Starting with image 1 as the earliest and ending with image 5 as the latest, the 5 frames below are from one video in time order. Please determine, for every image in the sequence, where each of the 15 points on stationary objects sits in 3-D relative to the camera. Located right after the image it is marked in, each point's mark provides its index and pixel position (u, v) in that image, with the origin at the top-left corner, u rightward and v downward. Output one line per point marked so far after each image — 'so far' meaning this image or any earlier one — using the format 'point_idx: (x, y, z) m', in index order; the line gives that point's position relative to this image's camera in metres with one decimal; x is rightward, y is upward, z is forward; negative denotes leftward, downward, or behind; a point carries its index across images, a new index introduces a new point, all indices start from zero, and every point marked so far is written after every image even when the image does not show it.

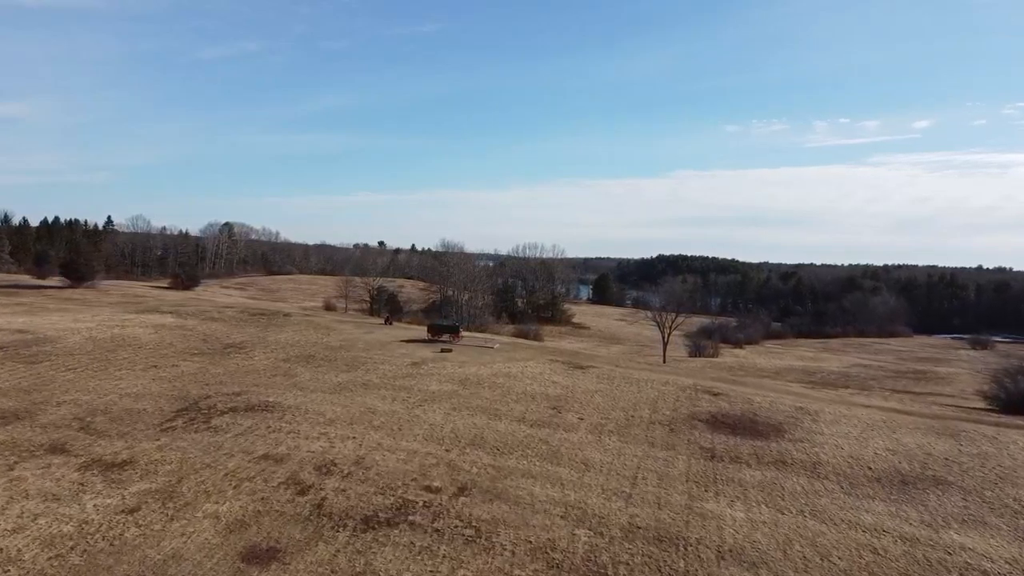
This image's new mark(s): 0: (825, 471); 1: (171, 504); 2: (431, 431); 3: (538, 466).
0: (+4.4, -2.6, +17.7) m
1: (-3.9, -2.5, +14.4) m
2: (-1.2, -2.2, +18.6) m
3: (+0.3, -2.4, +16.8) m
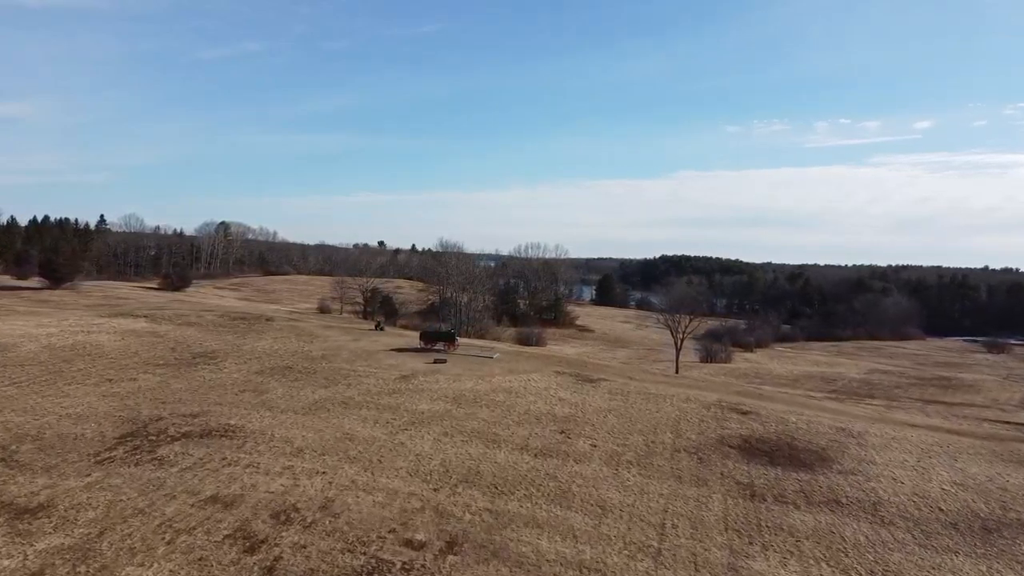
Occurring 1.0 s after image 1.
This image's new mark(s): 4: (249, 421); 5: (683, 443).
0: (+4.5, -2.7, +14.7) m
1: (-3.9, -2.6, +11.4) m
2: (-1.2, -2.2, +15.7) m
3: (+0.4, -2.5, +13.8) m
4: (-3.9, -2.0, +18.3) m
5: (+2.5, -2.3, +18.4) m
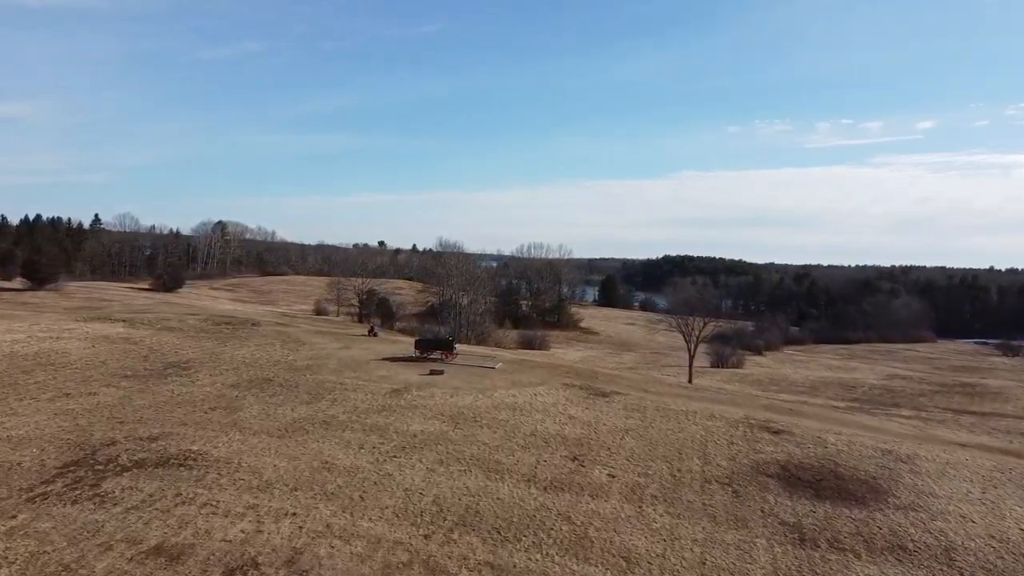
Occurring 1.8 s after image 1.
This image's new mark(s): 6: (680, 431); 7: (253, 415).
0: (+4.5, -2.8, +12.3) m
1: (-3.9, -2.6, +9.0) m
2: (-1.1, -2.3, +13.3) m
3: (+0.4, -2.5, +11.5) m
4: (-3.8, -2.0, +15.9) m
5: (+2.6, -2.4, +16.0) m
6: (+2.6, -2.2, +19.2) m
7: (-3.8, -1.9, +18.4) m
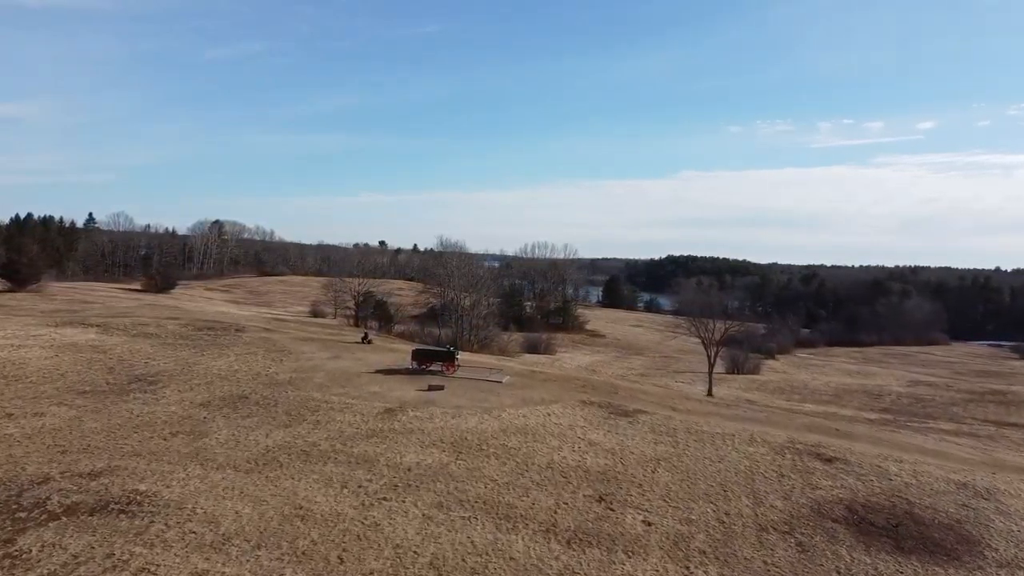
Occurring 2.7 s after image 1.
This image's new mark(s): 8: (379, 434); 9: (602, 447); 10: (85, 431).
0: (+4.7, -2.8, +9.6) m
1: (-3.7, -2.7, +6.3) m
2: (-1.0, -2.4, +10.6) m
3: (+0.6, -2.6, +8.7) m
4: (-3.7, -2.1, +13.2) m
5: (+2.7, -2.4, +13.3) m
6: (+2.7, -2.3, +16.5) m
7: (-3.7, -1.9, +15.7) m
8: (-1.8, -1.9, +16.4) m
9: (+1.2, -2.1, +16.4) m
10: (-5.6, -1.9, +16.5) m
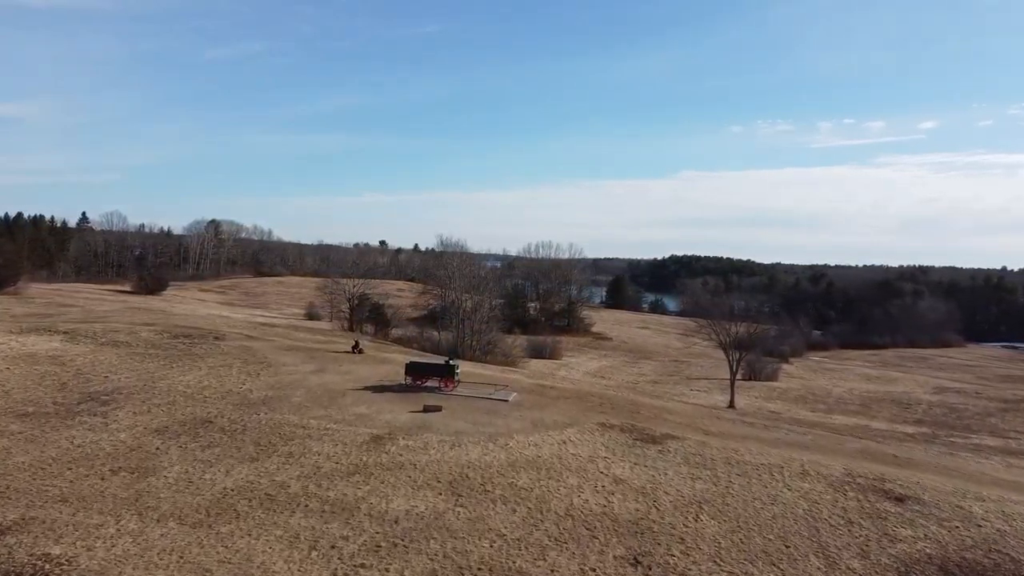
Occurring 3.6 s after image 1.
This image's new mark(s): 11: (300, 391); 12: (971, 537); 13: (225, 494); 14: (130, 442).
0: (+4.8, -2.9, +6.8) m
1: (-3.6, -2.8, +3.6) m
2: (-0.9, -2.4, +7.8) m
3: (+0.7, -2.7, +6.0) m
4: (-3.5, -2.2, +10.4) m
5: (+2.8, -2.5, +10.5) m
6: (+2.8, -2.3, +13.7) m
7: (-3.6, -2.0, +12.9) m
8: (-1.6, -2.0, +13.7) m
9: (+1.3, -2.2, +13.6) m
10: (-5.5, -2.0, +13.8) m
11: (-3.3, -1.6, +19.5) m
12: (+4.7, -2.5, +12.8) m
13: (-2.9, -2.1, +12.6) m
14: (-4.7, -1.9, +15.4) m
